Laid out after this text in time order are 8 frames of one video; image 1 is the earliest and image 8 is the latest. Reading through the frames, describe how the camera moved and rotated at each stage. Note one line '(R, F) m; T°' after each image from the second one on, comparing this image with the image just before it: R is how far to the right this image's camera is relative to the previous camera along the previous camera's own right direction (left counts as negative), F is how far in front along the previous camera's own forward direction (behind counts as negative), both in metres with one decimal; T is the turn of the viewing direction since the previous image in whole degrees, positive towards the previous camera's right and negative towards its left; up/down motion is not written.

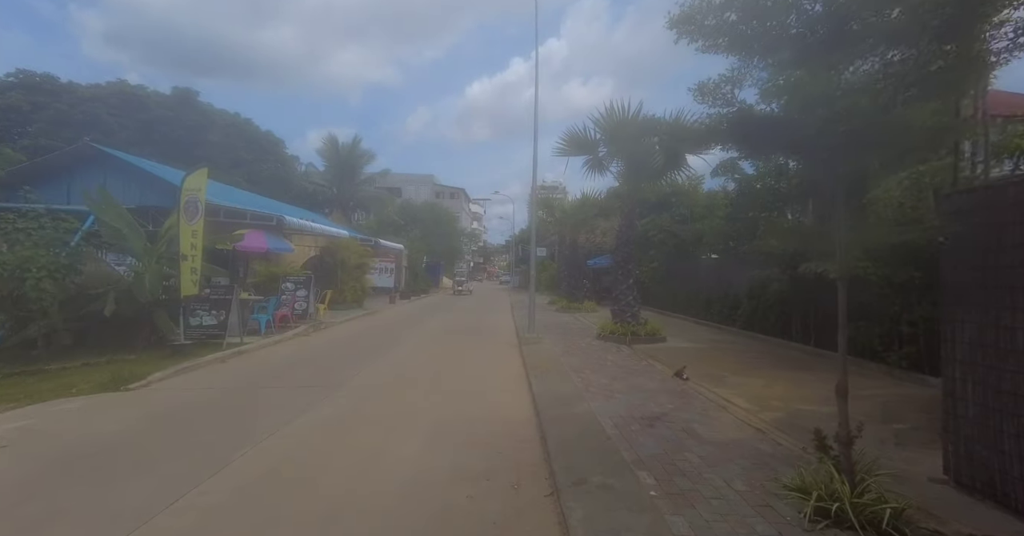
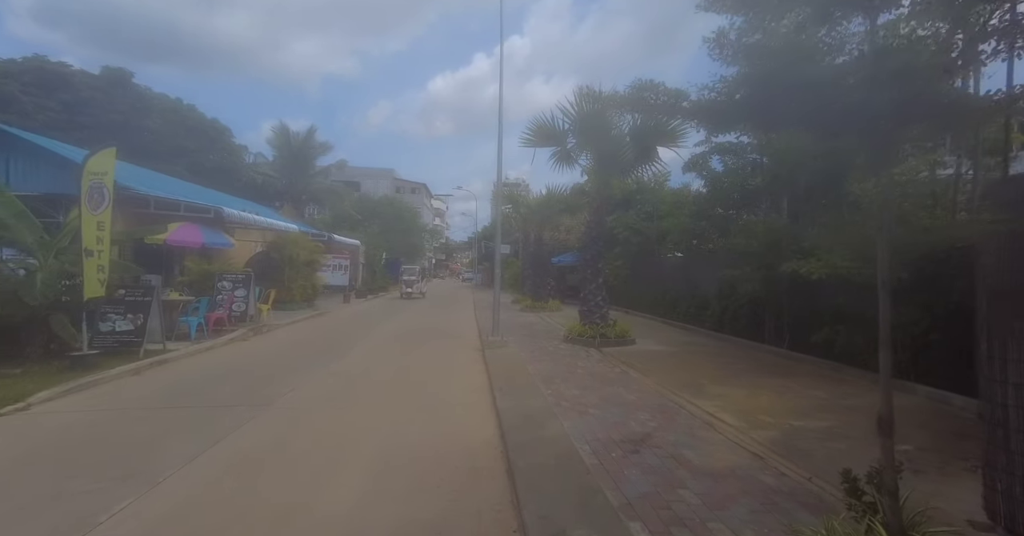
(0.0, +0.9) m; +5°
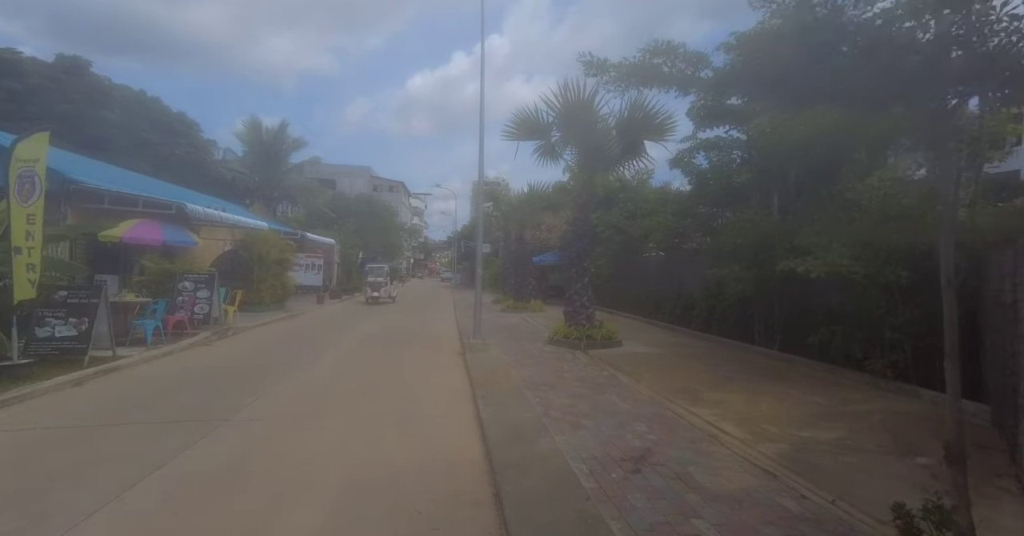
(-0.1, +0.6) m; +3°
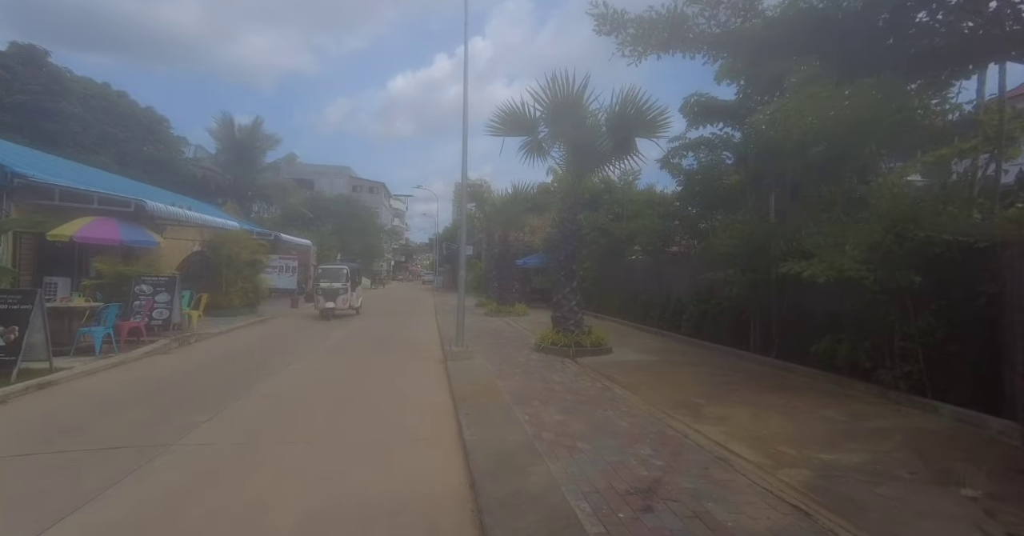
(-0.1, +0.7) m; +2°
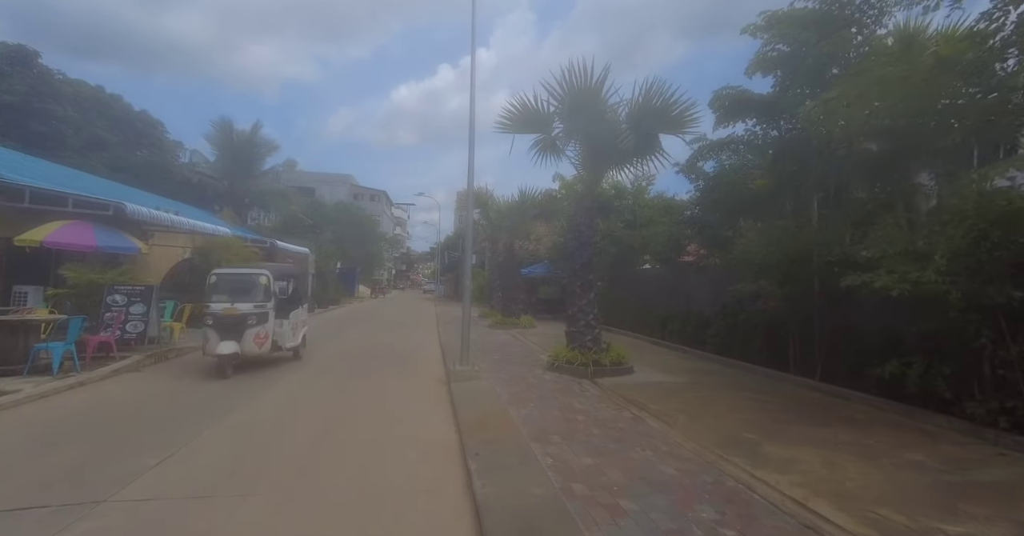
(-0.2, +1.0) m; 0°
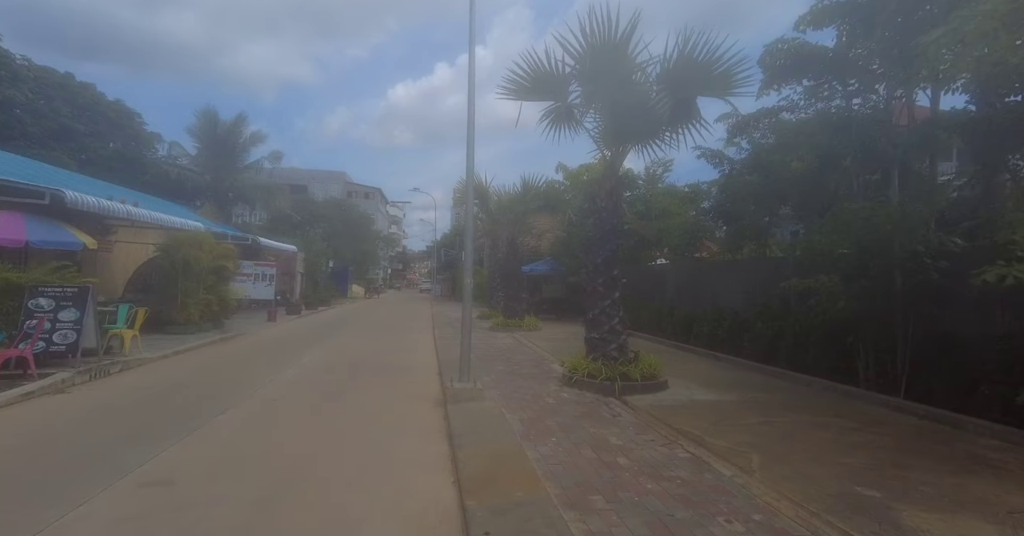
(-0.2, +1.7) m; 0°
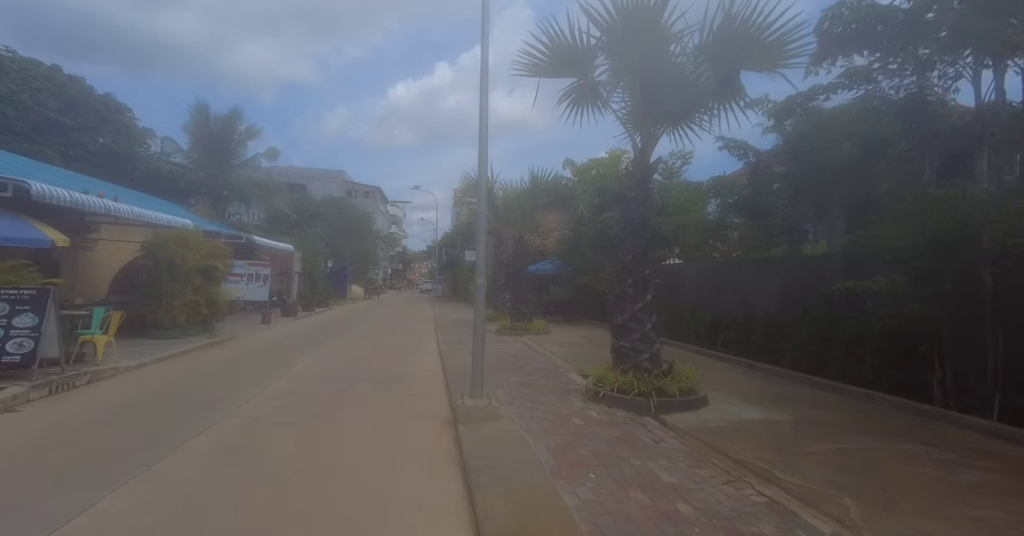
(-0.3, +1.0) m; 0°
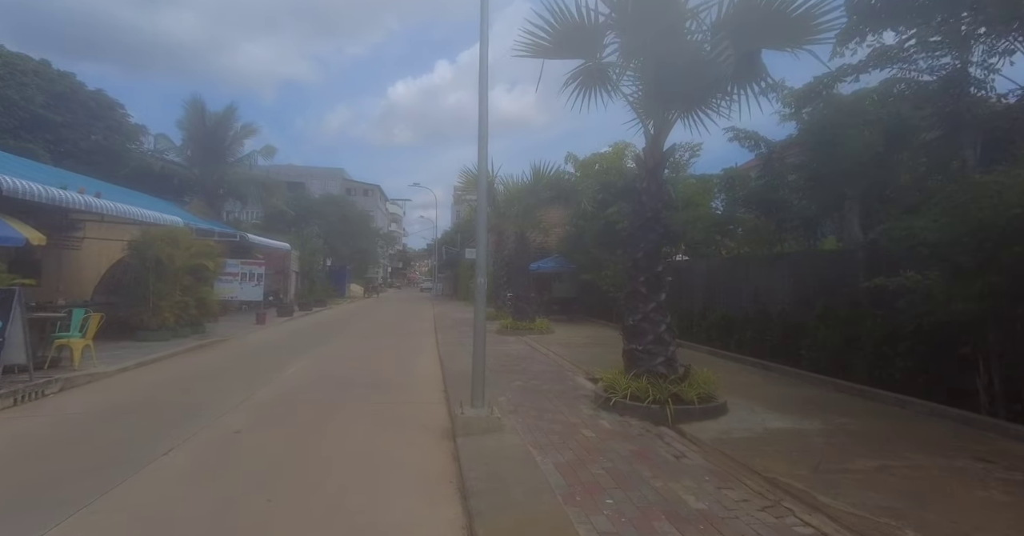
(0.0, +0.6) m; 0°
